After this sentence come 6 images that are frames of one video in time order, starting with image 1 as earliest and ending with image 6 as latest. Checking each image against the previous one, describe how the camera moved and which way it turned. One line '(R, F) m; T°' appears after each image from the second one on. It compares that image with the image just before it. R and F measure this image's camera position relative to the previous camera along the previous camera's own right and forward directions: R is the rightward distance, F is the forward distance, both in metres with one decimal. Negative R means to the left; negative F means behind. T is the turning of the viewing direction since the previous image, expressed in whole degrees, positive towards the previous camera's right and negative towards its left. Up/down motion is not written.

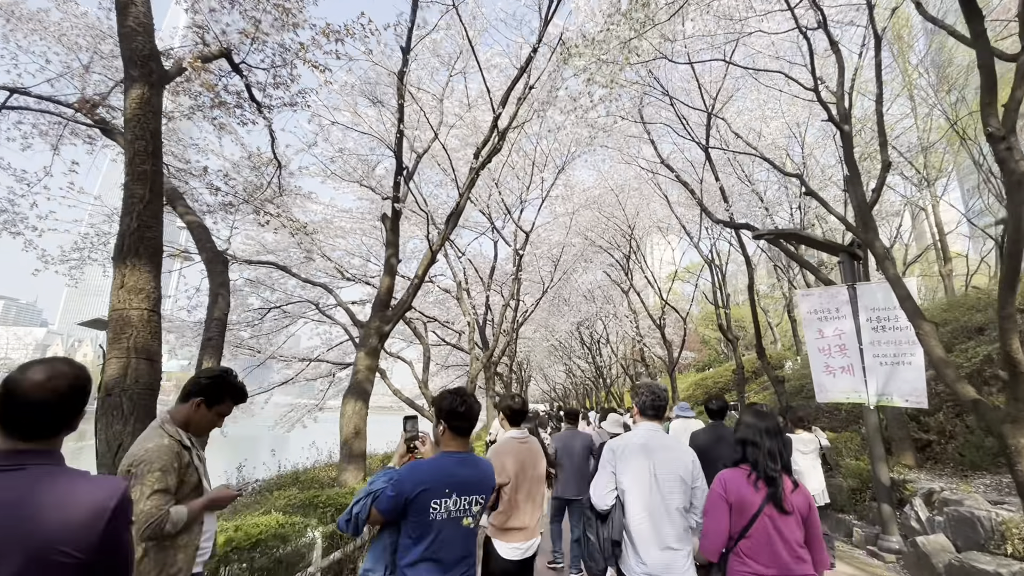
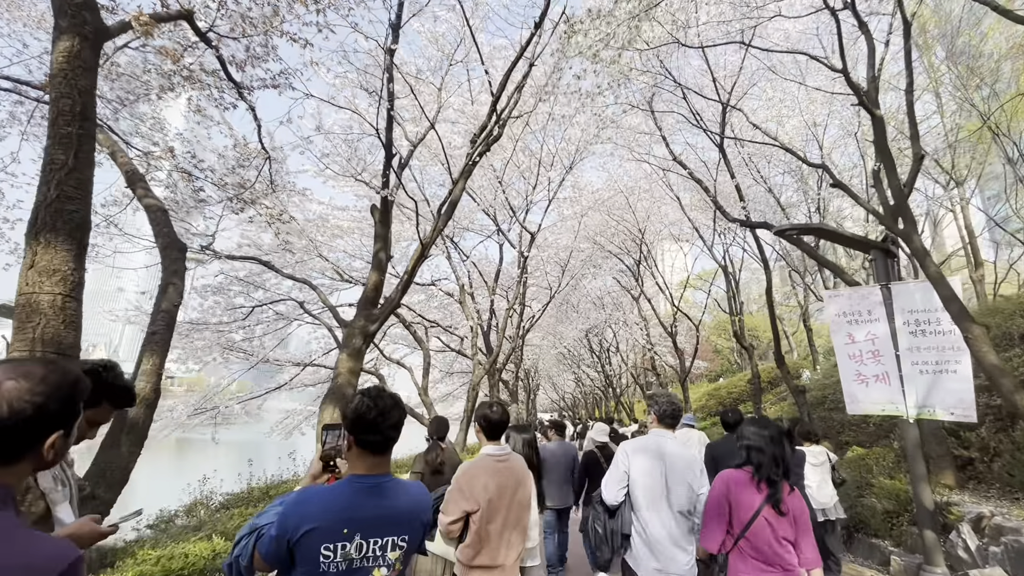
(+0.1, +0.4) m; -1°
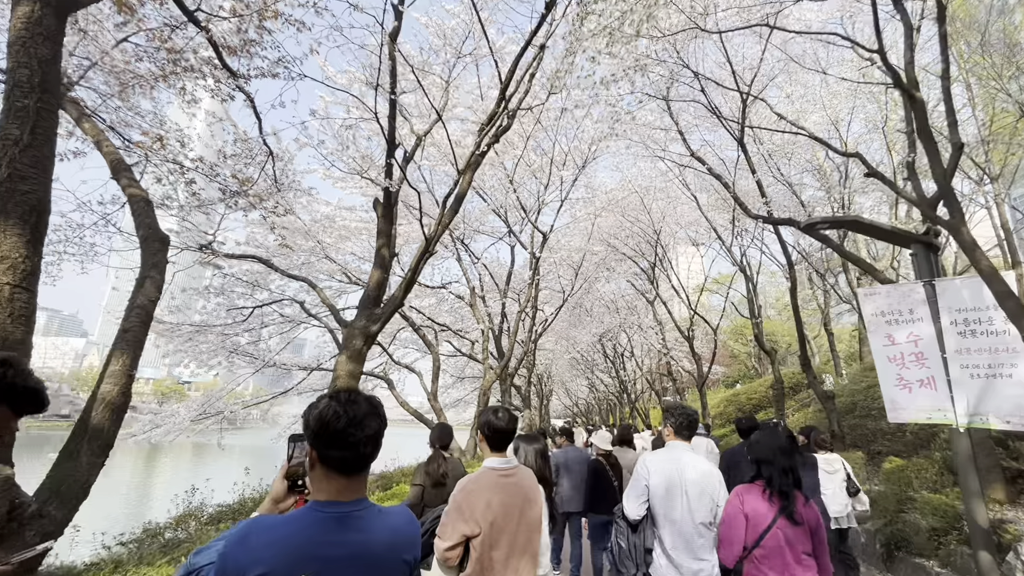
(0.0, +0.3) m; -2°
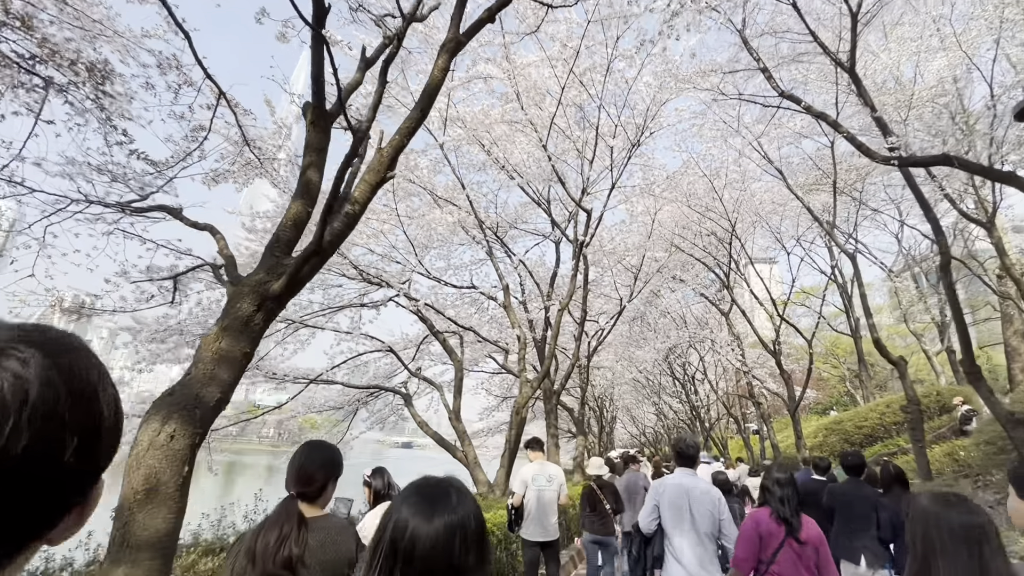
(+0.4, +1.8) m; -7°
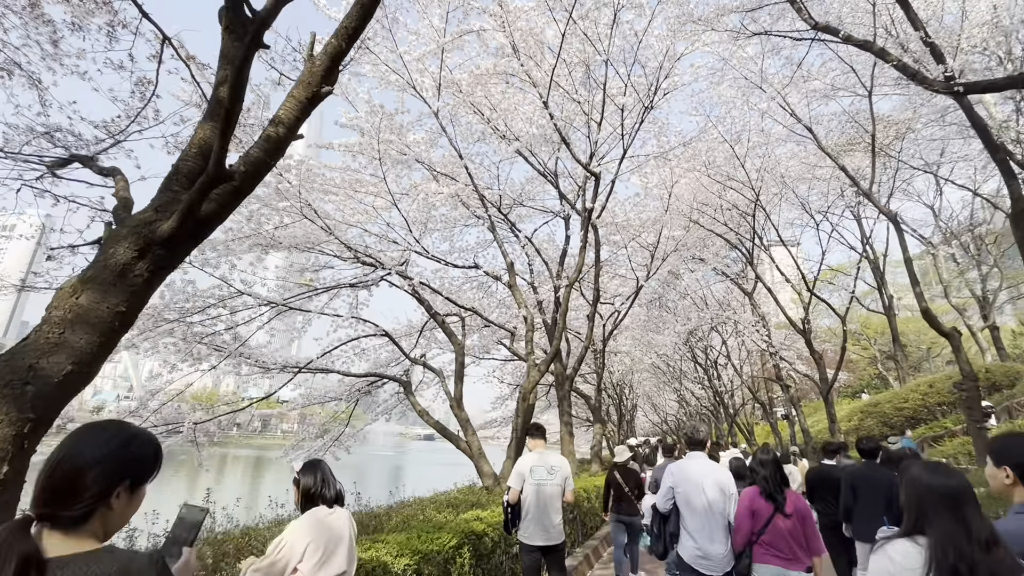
(+0.2, +0.7) m; -2°
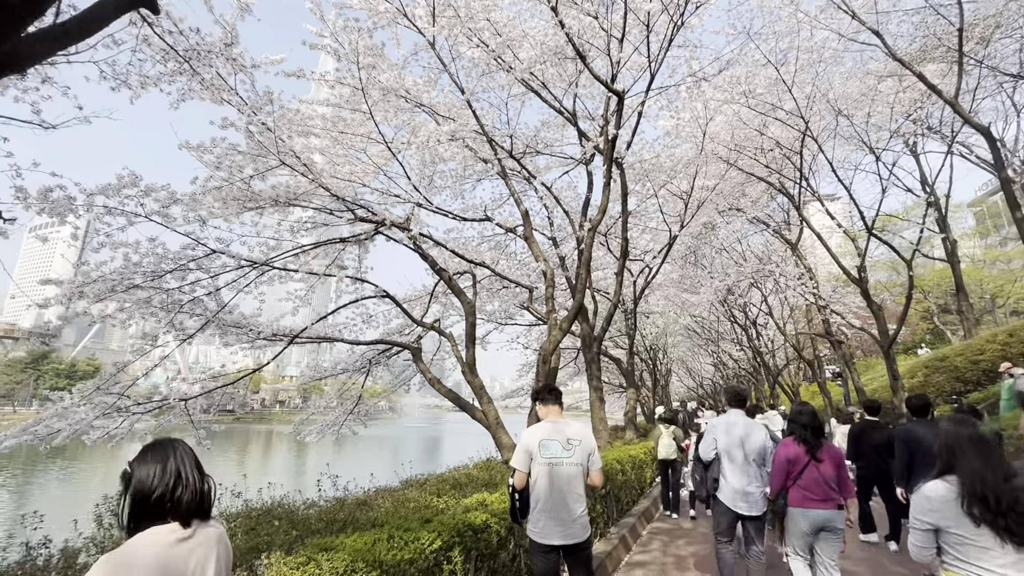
(+0.2, +0.9) m; -3°
